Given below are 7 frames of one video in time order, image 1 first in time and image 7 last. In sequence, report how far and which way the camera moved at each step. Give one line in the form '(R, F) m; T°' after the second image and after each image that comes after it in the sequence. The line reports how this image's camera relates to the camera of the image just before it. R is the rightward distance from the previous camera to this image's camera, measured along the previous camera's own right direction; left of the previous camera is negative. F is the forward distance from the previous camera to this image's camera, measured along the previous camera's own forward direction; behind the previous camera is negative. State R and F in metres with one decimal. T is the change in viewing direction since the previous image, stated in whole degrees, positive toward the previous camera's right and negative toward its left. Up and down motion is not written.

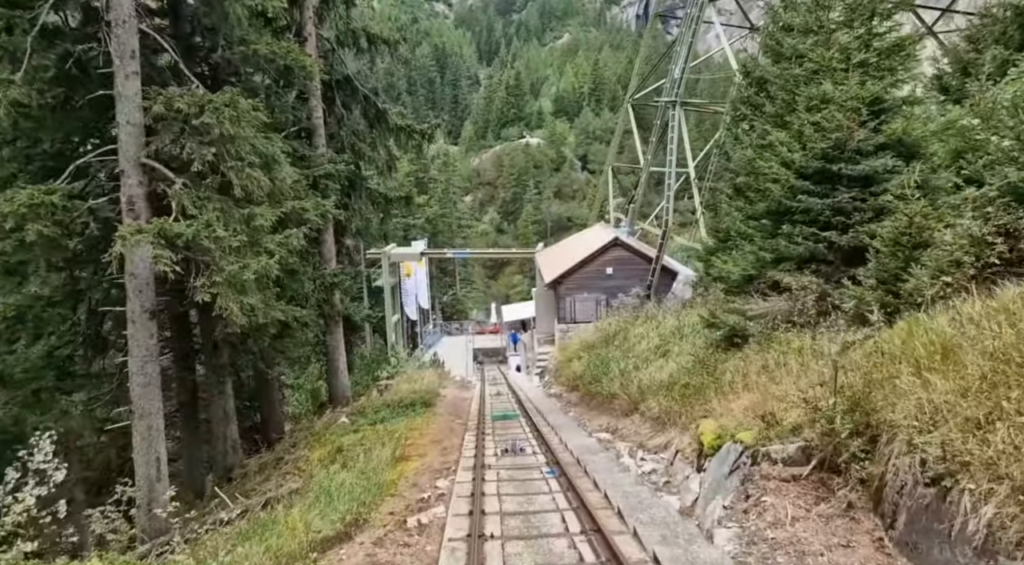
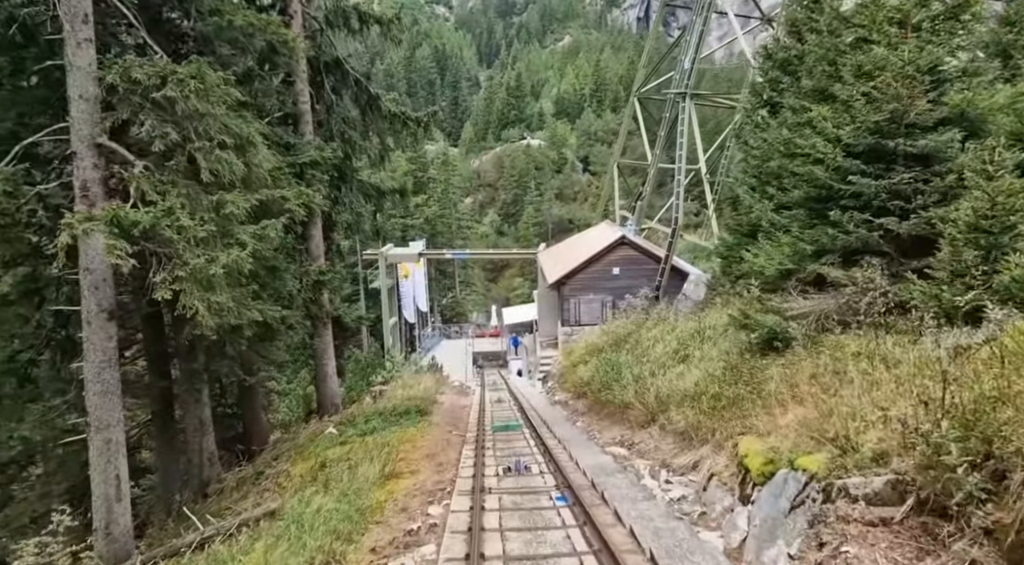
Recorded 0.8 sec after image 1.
(0.0, +1.2) m; 0°
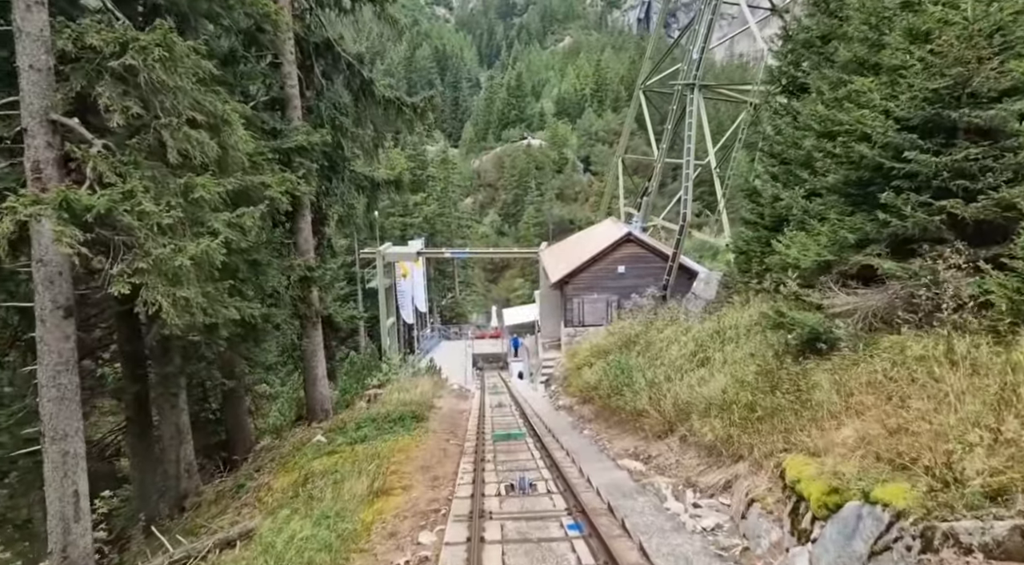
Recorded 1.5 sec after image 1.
(0.0, +1.0) m; 0°
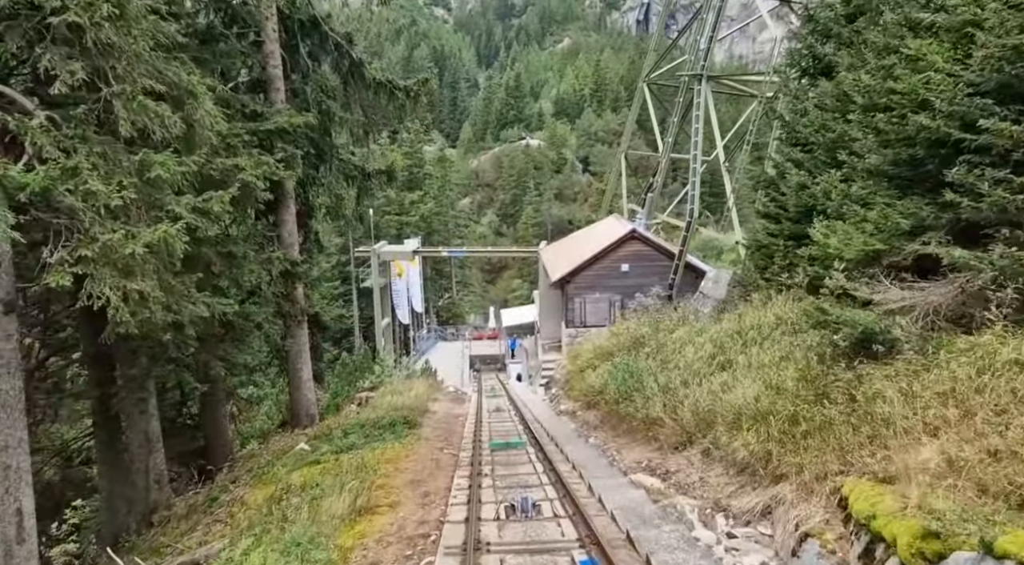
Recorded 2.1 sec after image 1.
(0.0, +1.0) m; 0°
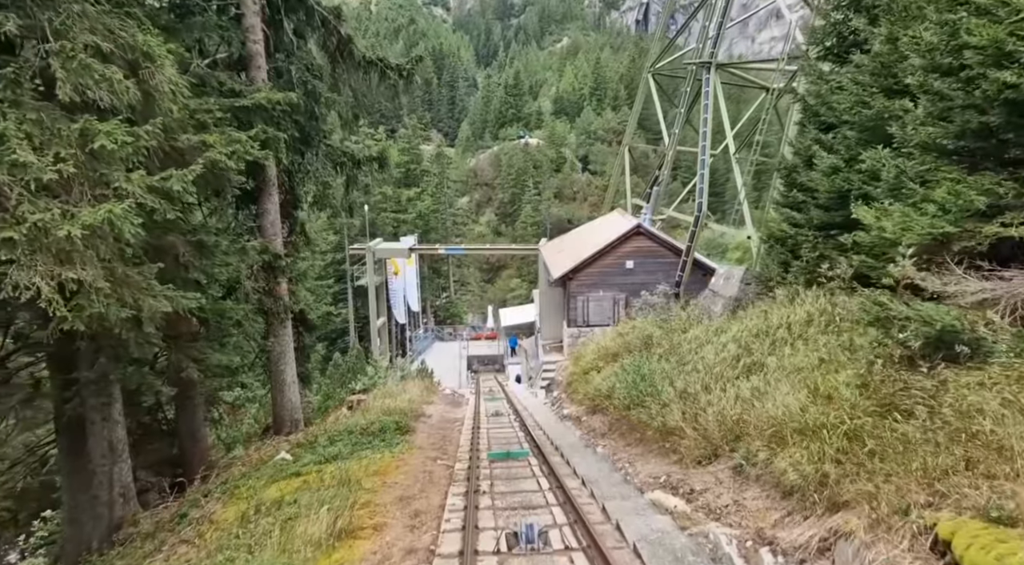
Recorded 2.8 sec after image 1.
(0.0, +1.0) m; 0°
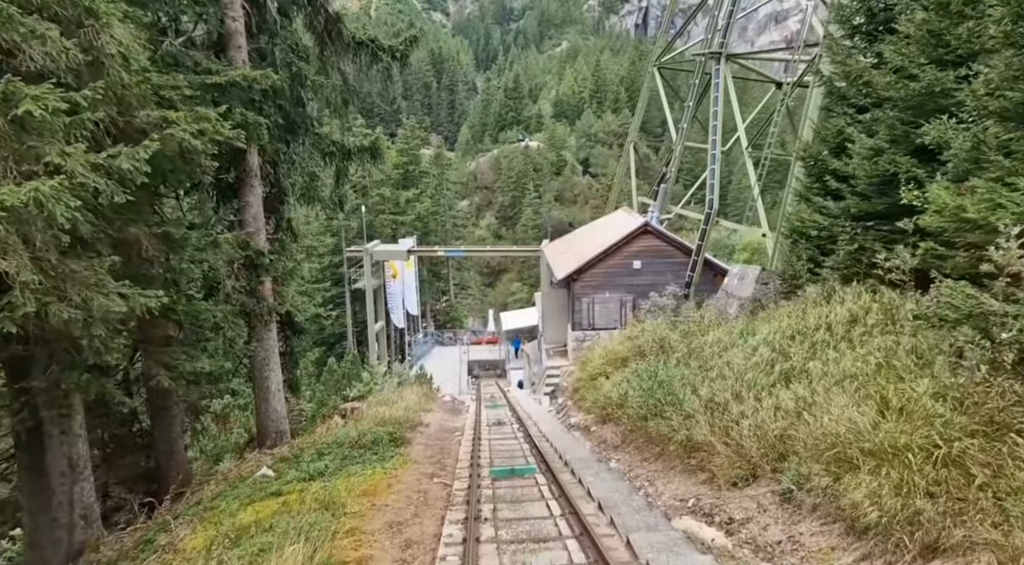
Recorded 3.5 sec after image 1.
(0.0, +1.0) m; 0°
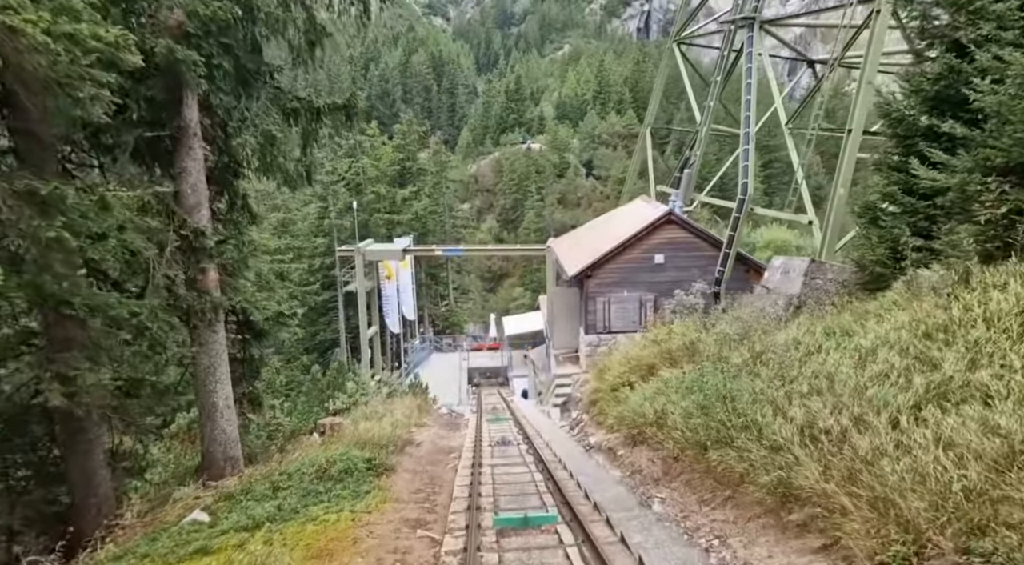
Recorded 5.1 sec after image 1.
(-0.1, +2.5) m; 0°
